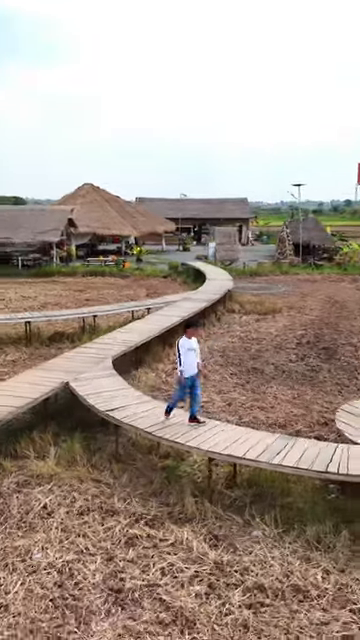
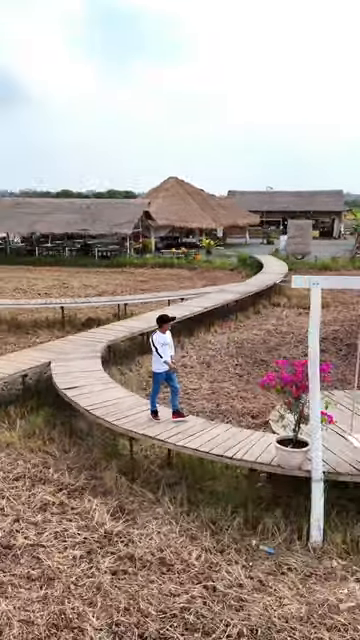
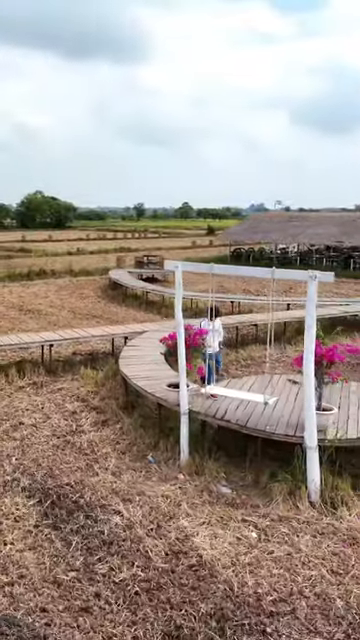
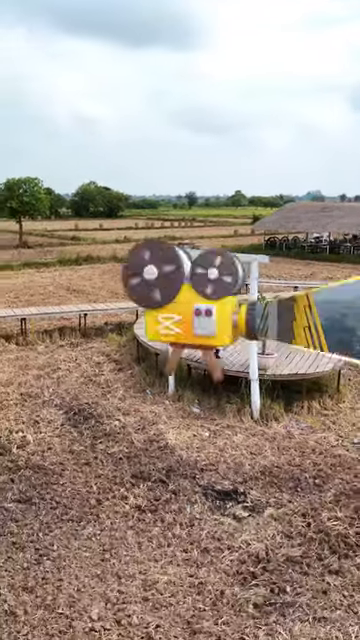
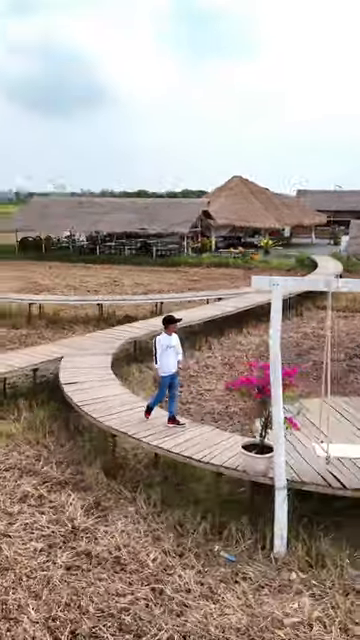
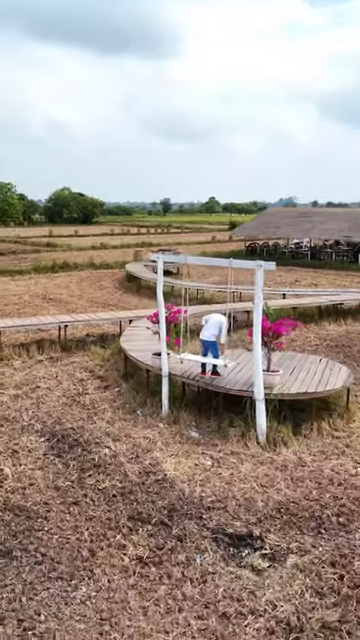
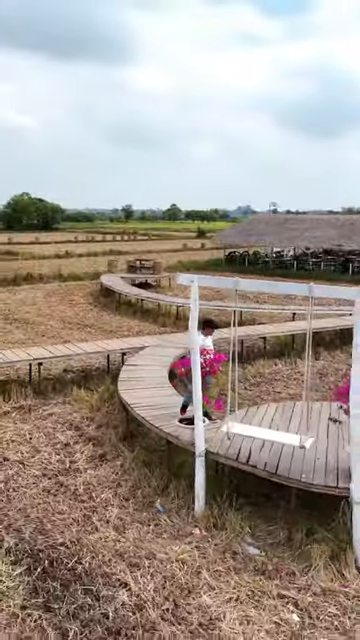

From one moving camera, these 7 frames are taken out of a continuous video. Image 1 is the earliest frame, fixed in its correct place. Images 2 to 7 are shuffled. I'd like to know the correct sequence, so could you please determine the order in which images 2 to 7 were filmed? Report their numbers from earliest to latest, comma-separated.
2, 5, 7, 3, 6, 4
